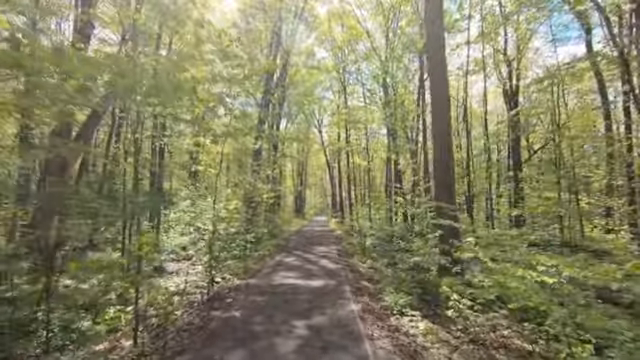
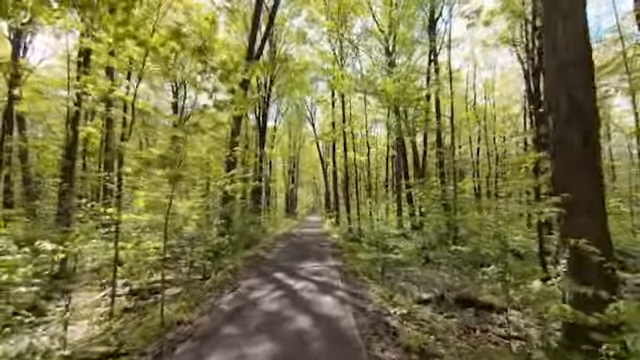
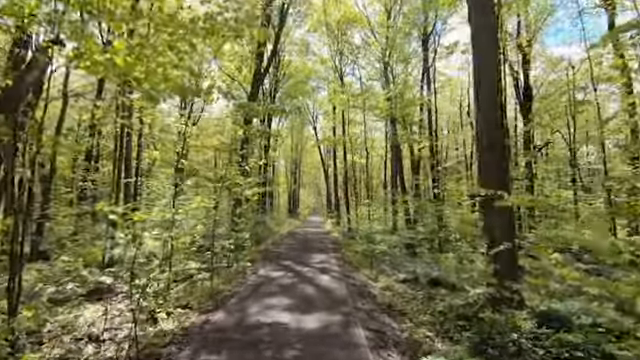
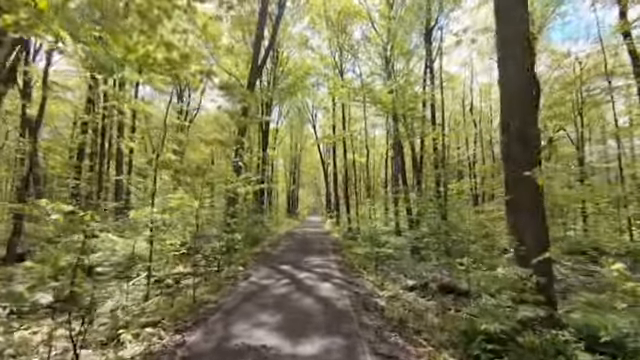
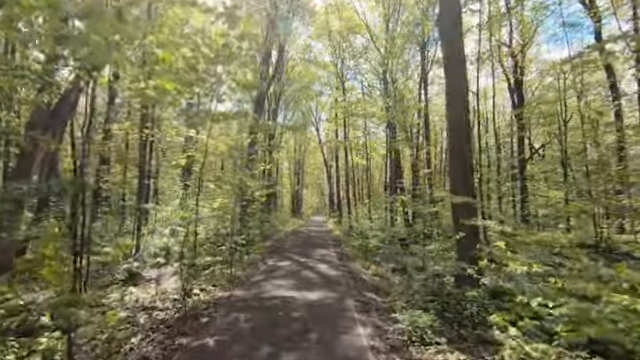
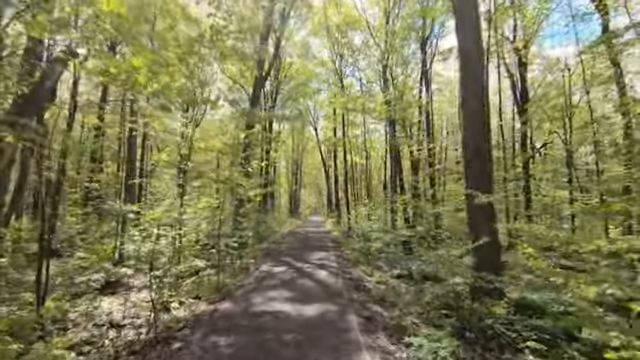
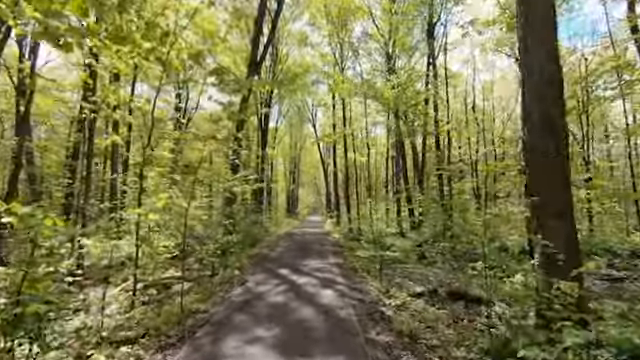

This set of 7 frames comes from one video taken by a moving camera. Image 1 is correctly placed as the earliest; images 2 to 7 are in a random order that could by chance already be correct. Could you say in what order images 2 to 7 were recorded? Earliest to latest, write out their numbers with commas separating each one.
5, 6, 3, 4, 7, 2
